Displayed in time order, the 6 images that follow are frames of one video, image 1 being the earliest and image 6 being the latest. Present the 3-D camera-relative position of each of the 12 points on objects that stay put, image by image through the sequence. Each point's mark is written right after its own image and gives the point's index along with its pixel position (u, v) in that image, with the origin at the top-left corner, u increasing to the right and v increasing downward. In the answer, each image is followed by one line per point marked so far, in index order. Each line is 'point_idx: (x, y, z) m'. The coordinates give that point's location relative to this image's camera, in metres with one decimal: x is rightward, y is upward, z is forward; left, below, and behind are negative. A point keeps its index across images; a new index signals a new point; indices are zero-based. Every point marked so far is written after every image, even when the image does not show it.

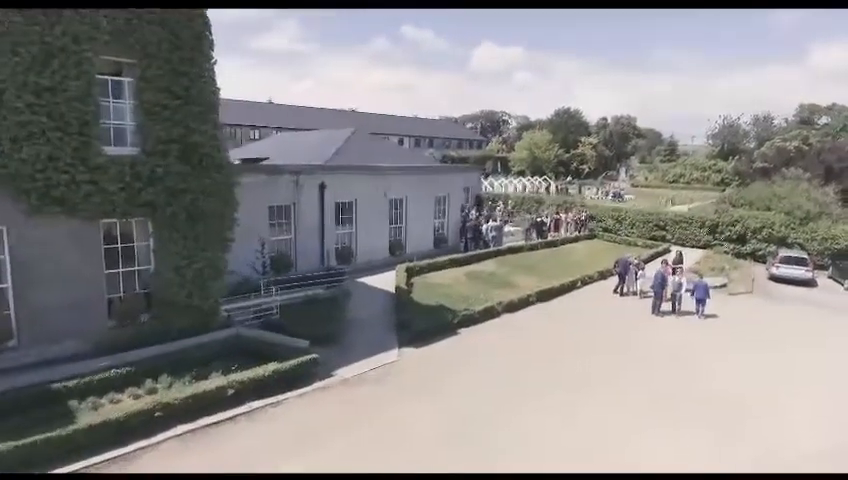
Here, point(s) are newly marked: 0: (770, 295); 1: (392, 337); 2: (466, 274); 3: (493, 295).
0: (+12.3, -2.0, +17.8) m
1: (-0.8, -2.3, +11.9) m
2: (+1.4, -1.2, +16.8) m
3: (+2.1, -1.7, +15.2) m
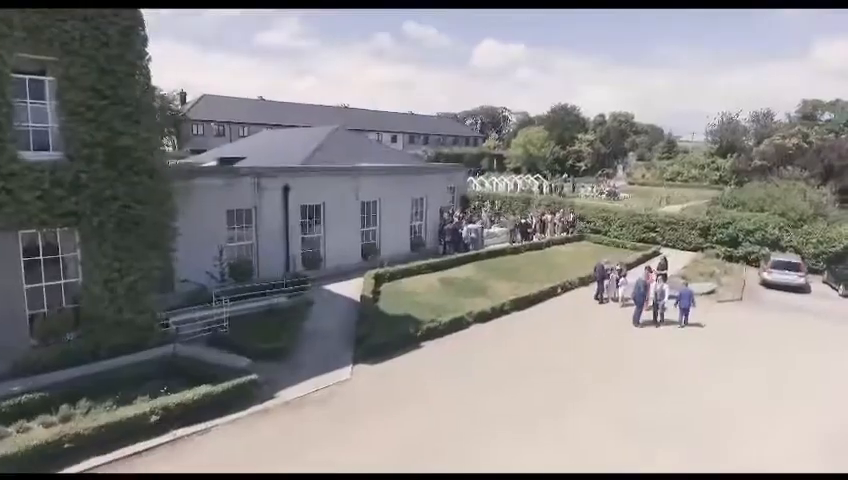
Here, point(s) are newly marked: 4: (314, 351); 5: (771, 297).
0: (+11.4, -2.1, +17.0) m
1: (-1.7, -2.5, +11.2) m
2: (+0.5, -1.3, +16.0) m
3: (+1.2, -1.8, +14.5) m
4: (-2.4, -2.5, +11.2) m
5: (+12.1, -2.0, +17.5) m
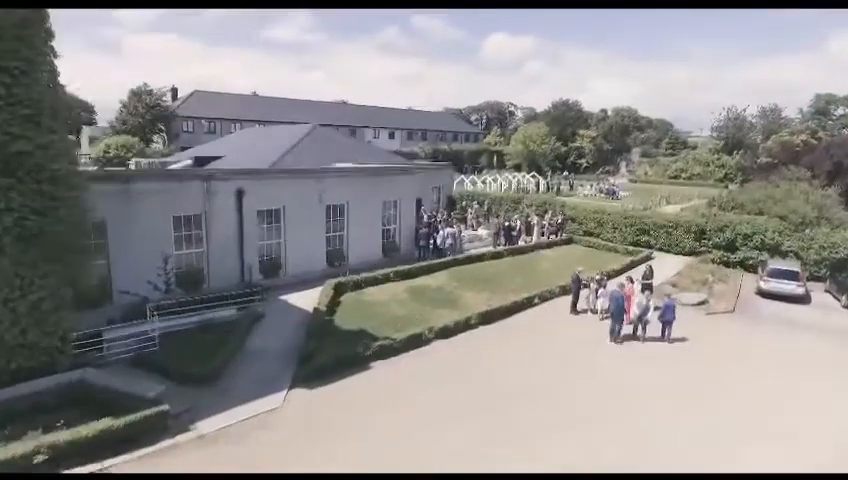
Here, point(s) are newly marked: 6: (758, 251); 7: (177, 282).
0: (+10.4, -2.3, +15.8) m
1: (-2.8, -2.7, +10.3) m
2: (-0.5, -1.5, +15.0) m
3: (+0.2, -2.1, +13.5) m
4: (-3.5, -2.7, +10.3) m
5: (+11.1, -2.2, +16.3) m
6: (+13.1, -0.4, +19.7) m
7: (-6.4, -1.1, +13.1) m
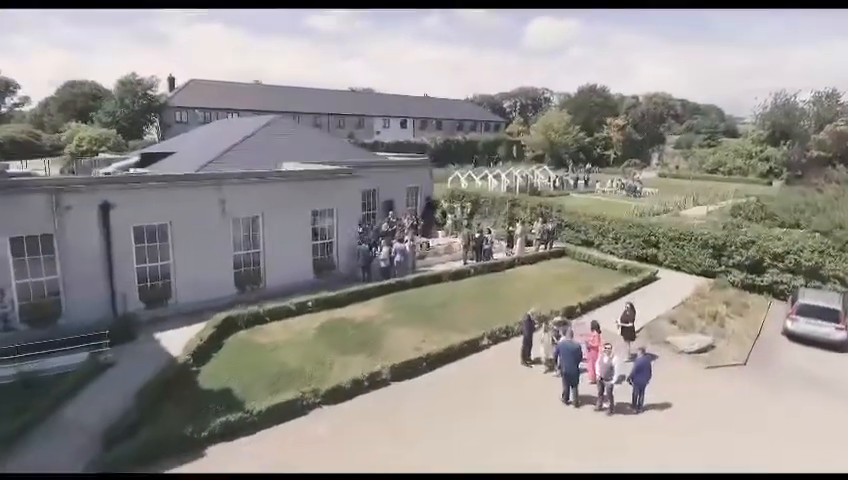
0: (+8.4, -3.0, +12.1) m
1: (-5.1, -3.4, +7.5) m
2: (-2.5, -2.1, +12.1) m
3: (-2.0, -2.7, +10.5) m
4: (-5.9, -3.4, +7.6) m
5: (+9.1, -2.9, +12.5) m
6: (+11.4, -1.1, +15.7) m
7: (-8.6, -1.6, +10.6) m
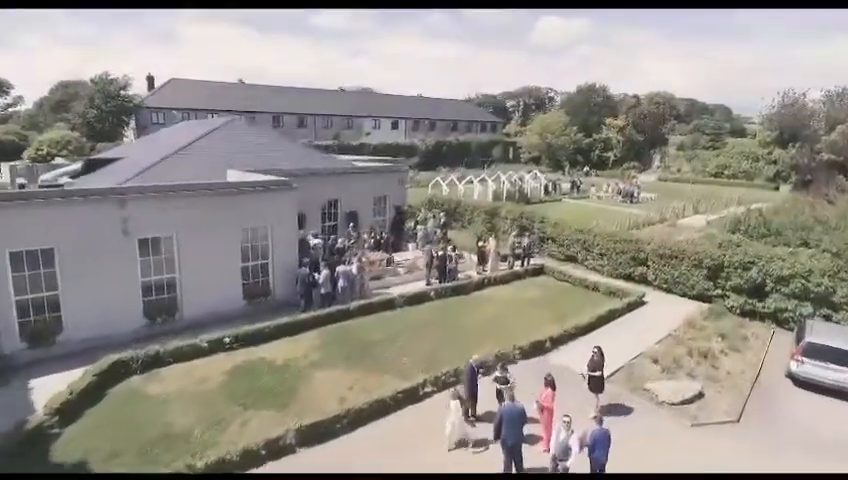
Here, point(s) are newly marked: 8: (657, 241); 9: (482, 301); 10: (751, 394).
0: (+7.0, -3.6, +10.0) m
1: (-6.6, -3.9, +5.7) m
2: (-3.9, -2.6, +10.2) m
3: (-3.4, -3.2, +8.6) m
4: (-7.4, -3.9, +5.8) m
5: (+7.7, -3.5, +10.4) m
6: (+10.1, -1.6, +13.6) m
7: (-10.0, -2.2, +8.8) m
8: (+7.7, 0.0, +16.4) m
9: (+1.8, -1.8, +15.0) m
10: (+7.1, -3.3, +10.8) m
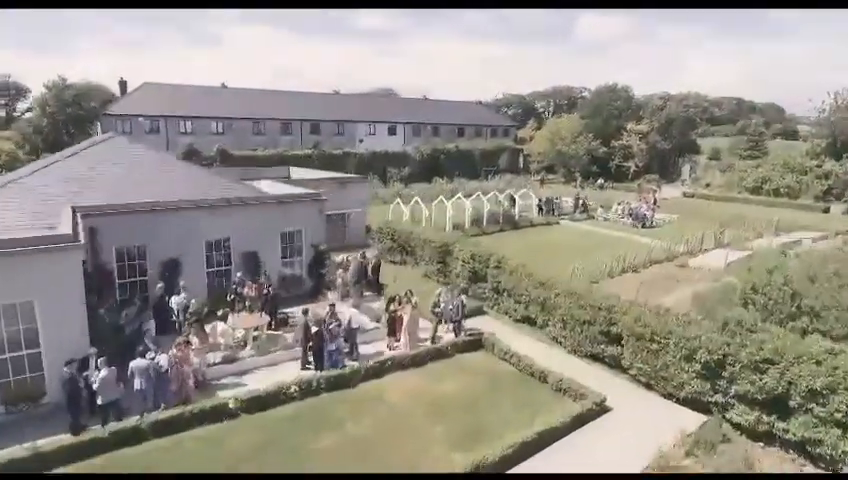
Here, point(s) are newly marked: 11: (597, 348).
0: (+3.7, -5.2, +5.3) m
1: (-10.2, -5.4, +1.9) m
2: (-7.1, -4.1, +6.2) m
3: (-6.7, -4.7, +4.6) m
4: (-10.9, -5.3, +2.1) m
5: (+4.5, -5.1, +5.6) m
6: (+7.1, -3.3, +8.6) m
7: (-13.3, -3.5, +5.3) m
8: (+4.9, -1.7, +11.6) m
9: (-1.1, -3.3, +10.6) m
10: (+3.9, -4.9, +6.1) m
11: (+4.3, -2.6, +12.3) m
